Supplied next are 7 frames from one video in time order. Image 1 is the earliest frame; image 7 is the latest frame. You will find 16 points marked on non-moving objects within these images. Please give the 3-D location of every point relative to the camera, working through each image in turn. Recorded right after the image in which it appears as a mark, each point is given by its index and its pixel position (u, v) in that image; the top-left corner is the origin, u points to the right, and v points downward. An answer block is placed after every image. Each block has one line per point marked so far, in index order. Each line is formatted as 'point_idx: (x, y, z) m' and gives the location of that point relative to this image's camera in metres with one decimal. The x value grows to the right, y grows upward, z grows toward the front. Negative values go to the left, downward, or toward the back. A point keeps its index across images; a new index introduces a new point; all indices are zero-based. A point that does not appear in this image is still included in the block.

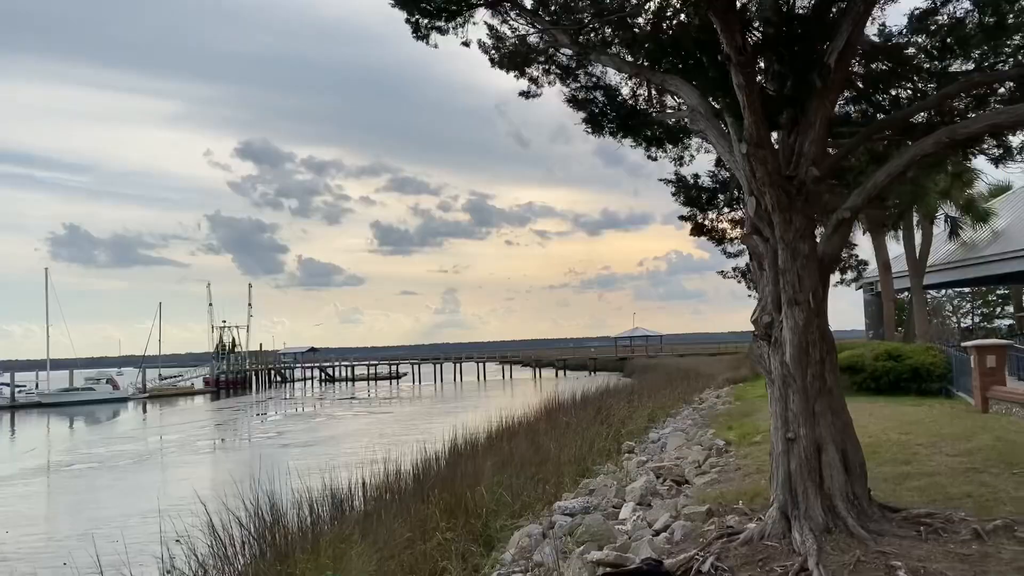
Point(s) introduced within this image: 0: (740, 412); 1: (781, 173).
0: (+4.7, -2.5, +17.7) m
1: (+1.8, +0.8, +5.8) m
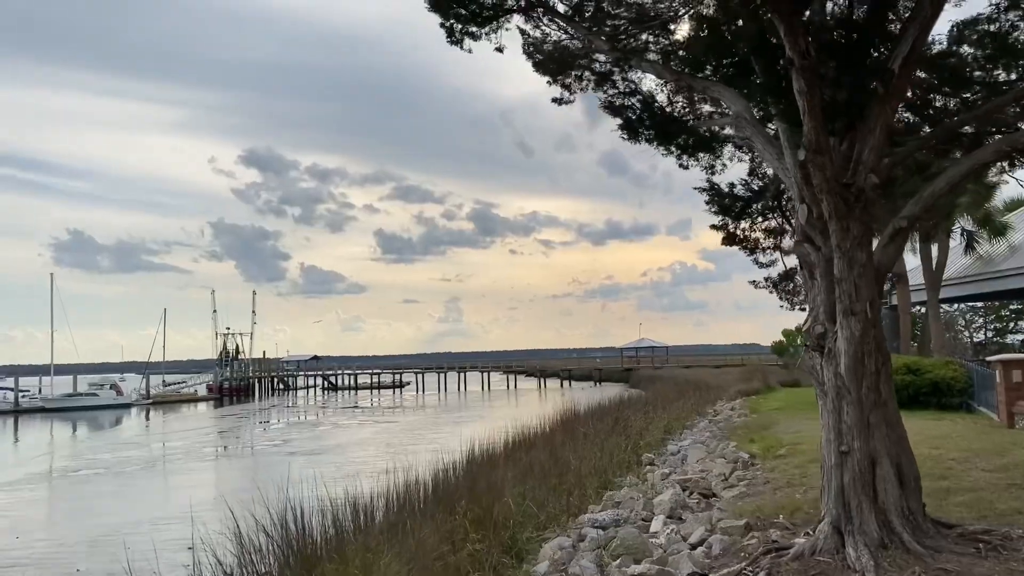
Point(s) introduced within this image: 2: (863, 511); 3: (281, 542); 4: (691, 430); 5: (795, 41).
0: (+5.0, -2.8, +17.5) m
1: (+2.1, +0.7, +5.7) m
2: (+2.3, -1.5, +5.8) m
3: (-2.5, -2.7, +9.3) m
4: (+4.0, -3.2, +19.3) m
5: (+1.8, +1.5, +5.4) m
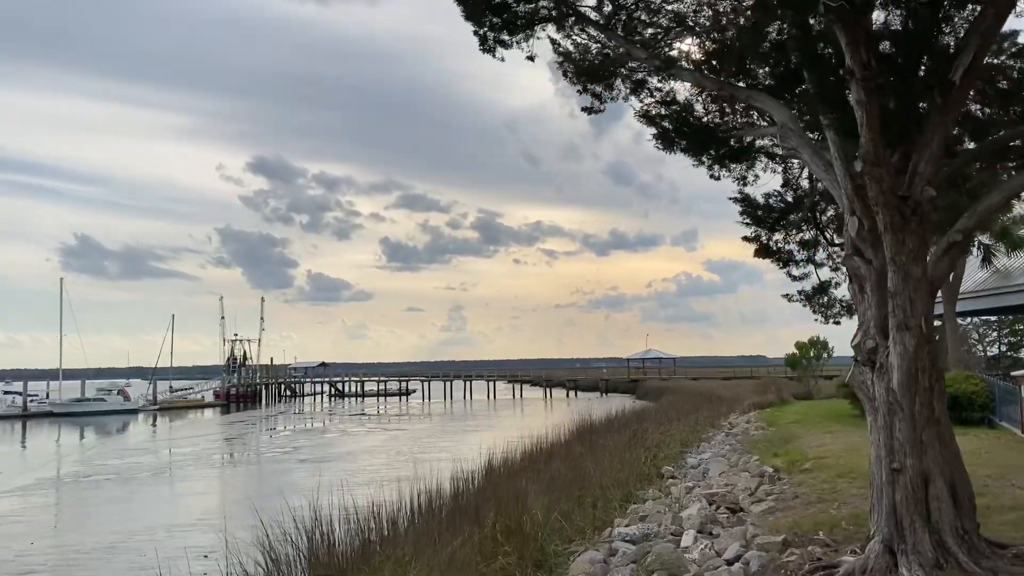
0: (+5.3, -3.0, +17.4) m
1: (+2.5, +0.6, +5.6) m
2: (+2.6, -1.6, +5.7) m
3: (-2.2, -2.8, +9.2) m
4: (+4.3, -3.4, +19.1) m
5: (+2.1, +1.4, +5.3) m
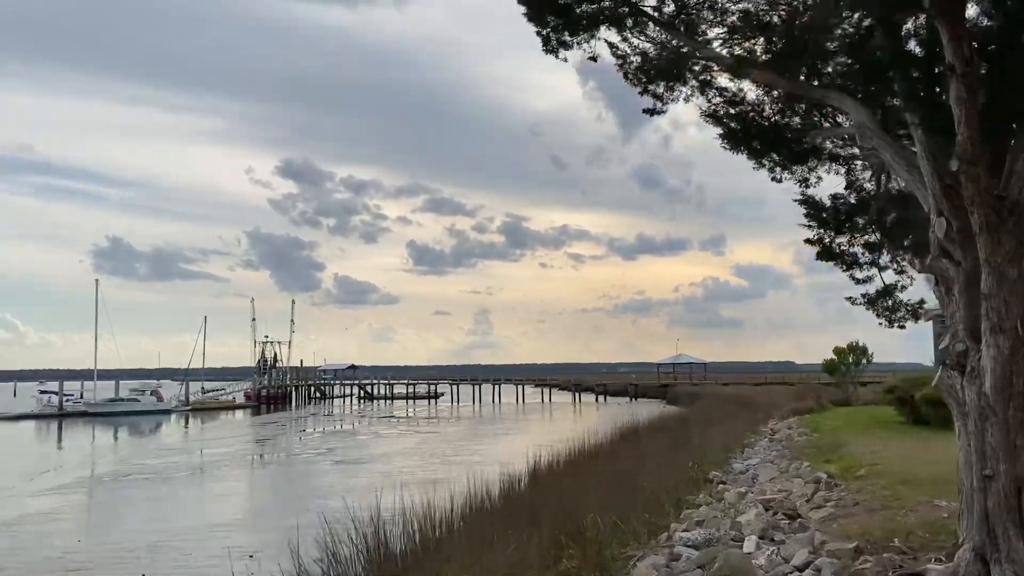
0: (+6.2, -3.1, +17.1) m
1: (+3.0, +0.6, +5.4) m
2: (+3.2, -1.6, +5.5) m
3: (-1.5, -2.8, +9.2) m
4: (+5.3, -3.5, +18.9) m
5: (+2.6, +1.4, +5.2) m
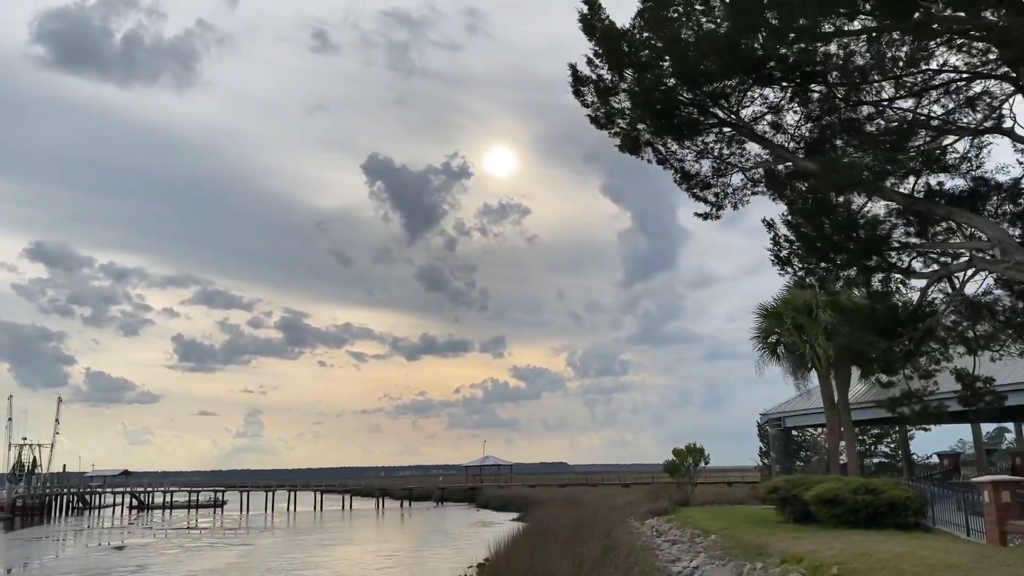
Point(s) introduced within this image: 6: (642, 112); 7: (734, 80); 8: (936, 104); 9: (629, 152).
0: (+4.8, -5.2, +17.6) m
1: (+4.8, -0.1, +6.0) m
2: (+4.9, -2.3, +5.9) m
3: (-0.6, -3.7, +8.1) m
4: (+3.4, -5.8, +19.1) m
5: (+4.5, +0.7, +5.8) m
6: (+1.4, +1.9, +9.6) m
7: (+2.4, +2.3, +9.6) m
8: (+4.7, +2.0, +9.6) m
9: (+1.4, +1.5, +9.7) m
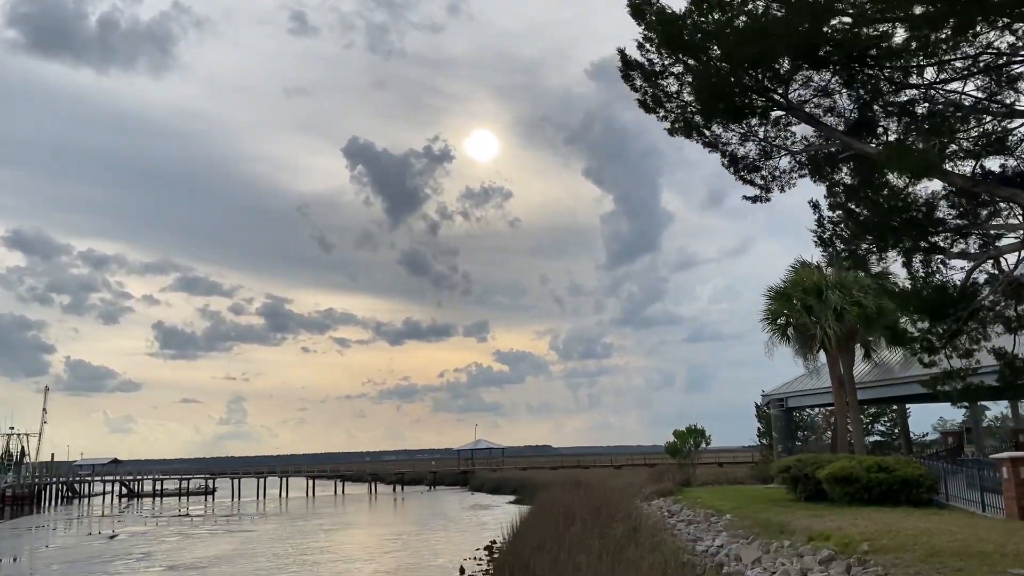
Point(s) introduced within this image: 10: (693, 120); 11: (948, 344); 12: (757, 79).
0: (+5.3, -4.8, +17.9) m
1: (+5.5, 0.0, +6.2) m
2: (+5.6, -2.2, +6.1) m
3: (+0.1, -3.6, +8.2) m
4: (+3.8, -5.4, +19.3) m
5: (+5.2, +0.9, +5.9) m
6: (+2.0, +2.1, +9.6) m
7: (+3.0, +2.5, +9.6) m
8: (+5.3, +2.3, +9.8) m
9: (+1.9, +1.7, +9.7) m
10: (+2.0, +1.9, +9.5) m
11: (+5.3, -0.7, +10.6) m
12: (+2.7, +2.4, +9.8) m
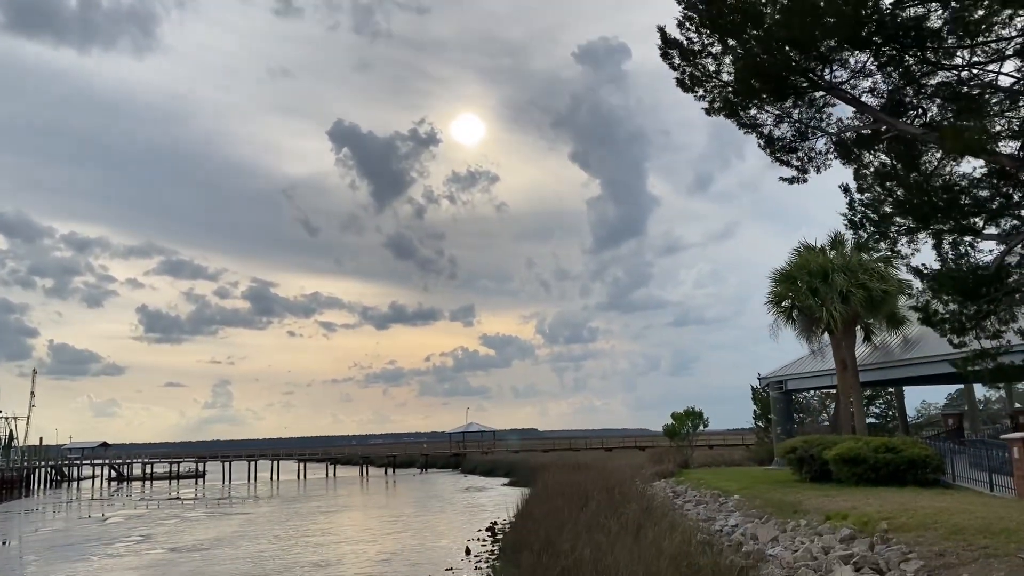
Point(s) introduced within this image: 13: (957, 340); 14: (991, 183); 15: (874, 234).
0: (+5.5, -4.5, +18.1) m
1: (+6.0, +0.2, +6.3) m
2: (+6.1, -2.0, +6.3) m
3: (+0.5, -3.4, +8.2) m
4: (+4.1, -5.0, +19.5) m
5: (+5.7, +1.0, +6.0) m
6: (+2.5, +2.4, +9.6) m
7: (+3.5, +2.7, +9.6) m
8: (+5.8, +2.5, +9.8) m
9: (+2.4, +1.9, +9.7) m
10: (+2.5, +2.1, +9.6) m
11: (+5.7, -0.4, +10.7) m
12: (+3.2, +2.6, +9.8) m
13: (+5.7, -0.6, +10.9) m
14: (+5.6, +1.2, +10.2) m
15: (+4.6, +0.7, +11.1) m
